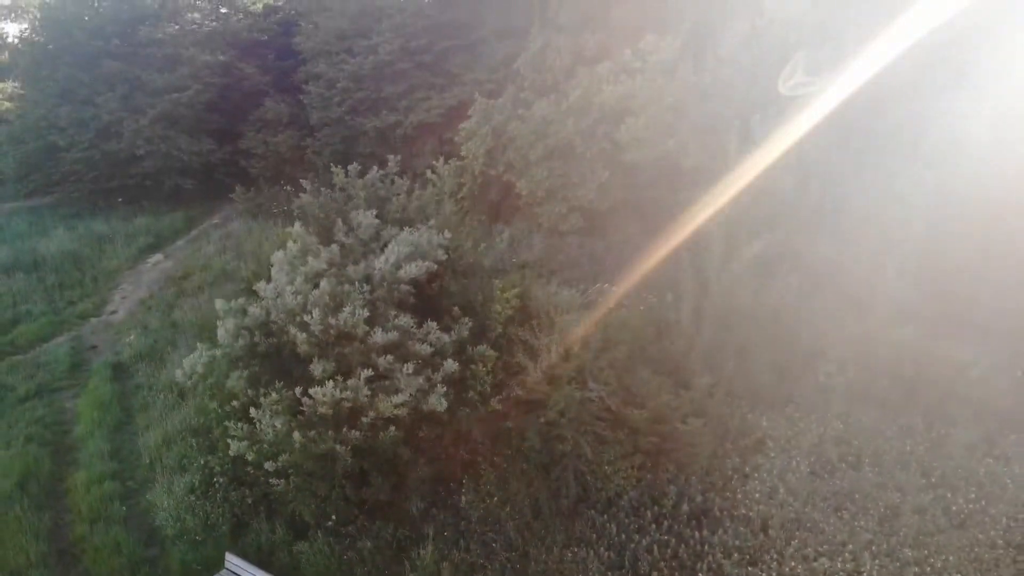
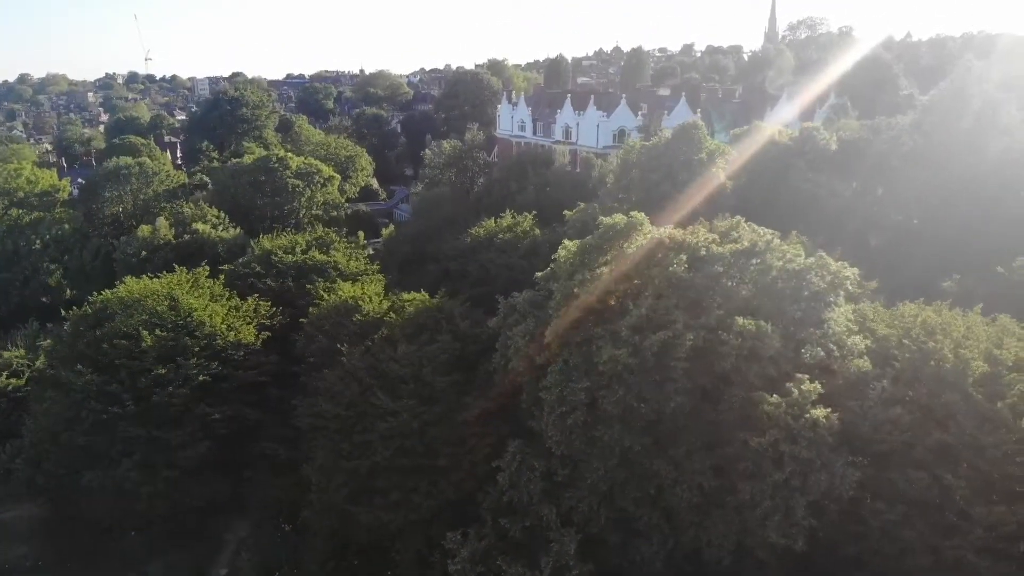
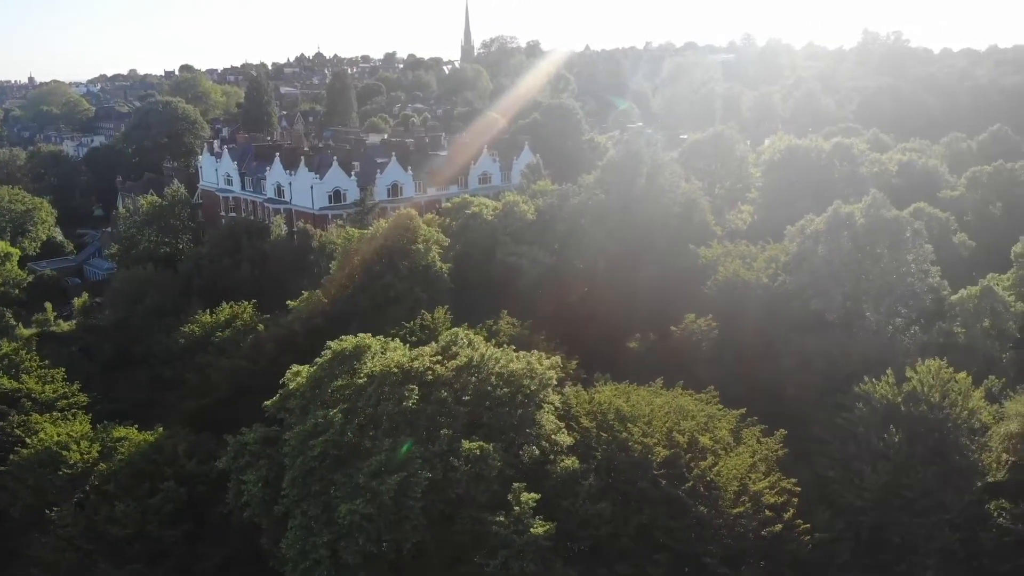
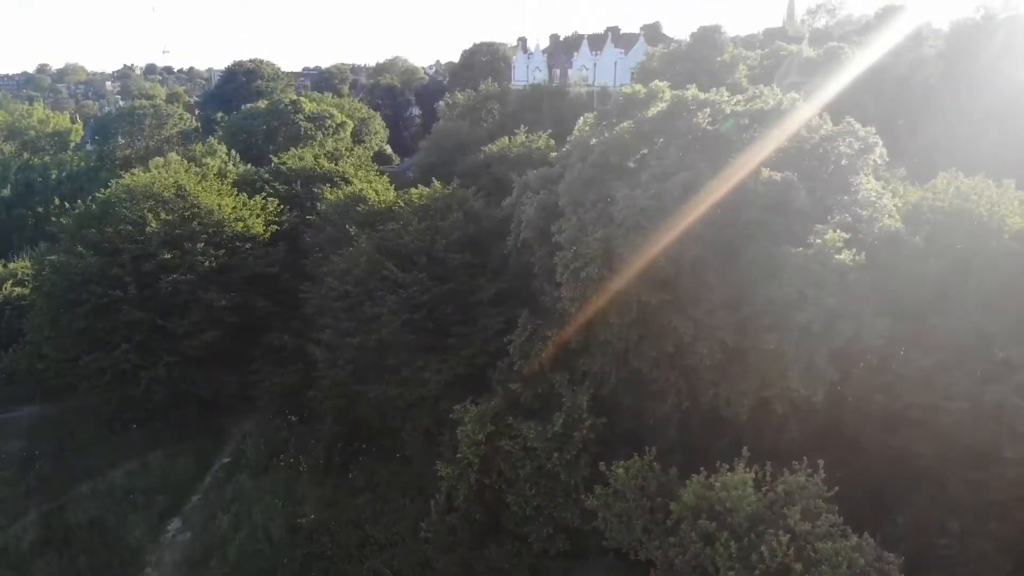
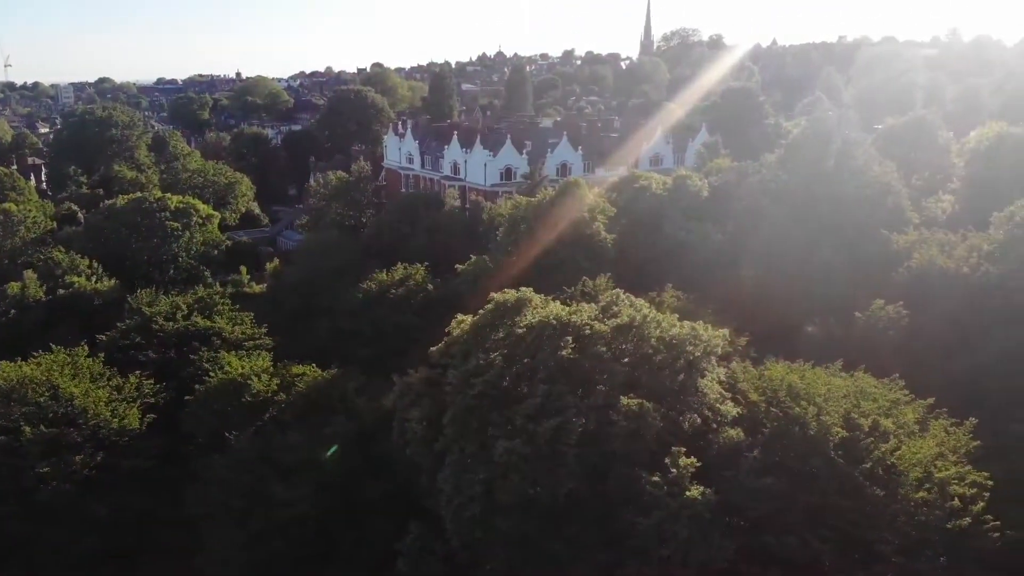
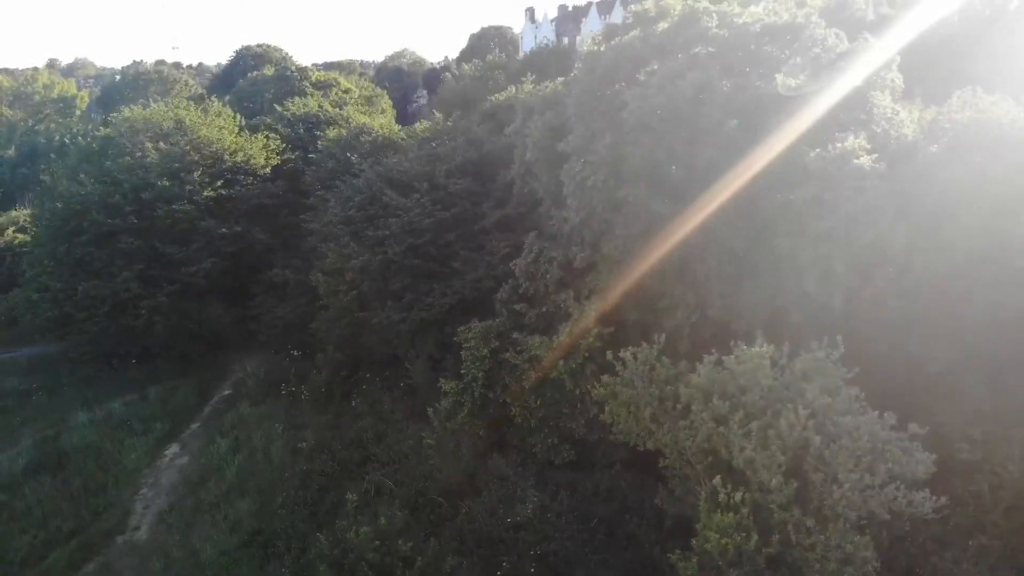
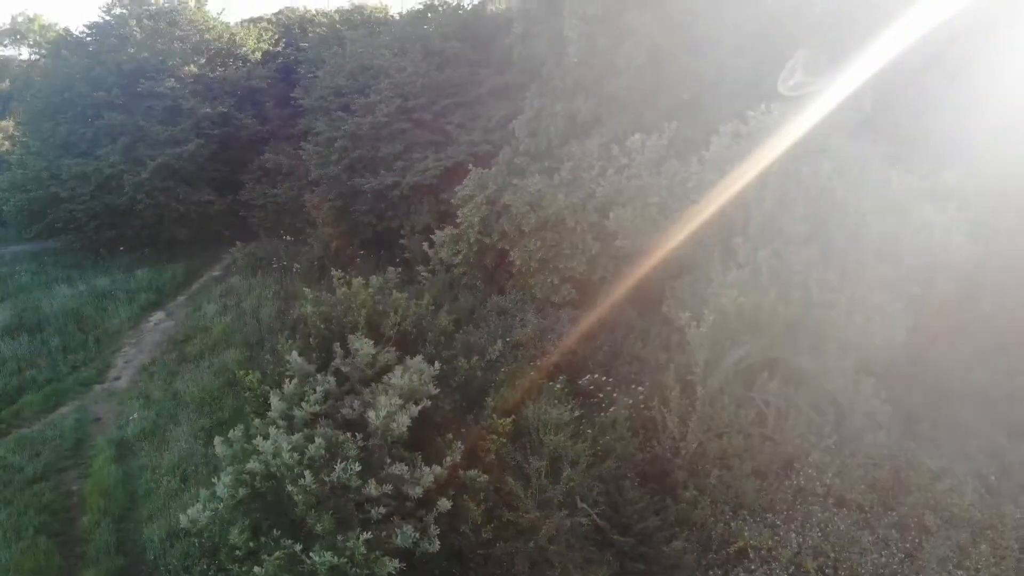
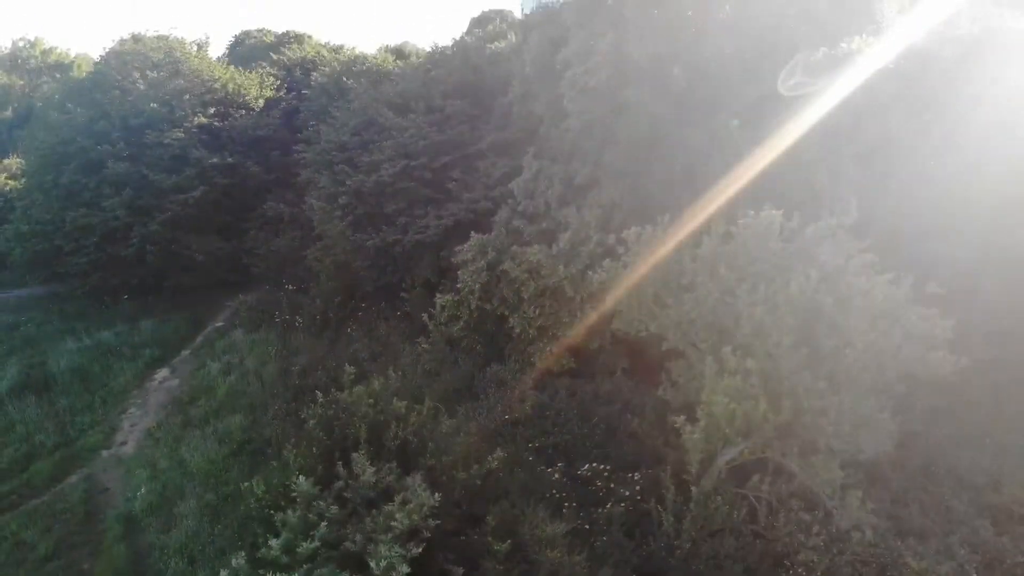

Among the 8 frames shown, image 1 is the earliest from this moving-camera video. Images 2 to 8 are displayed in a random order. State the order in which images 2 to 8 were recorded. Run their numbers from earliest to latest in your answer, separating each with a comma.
7, 8, 6, 4, 2, 5, 3
